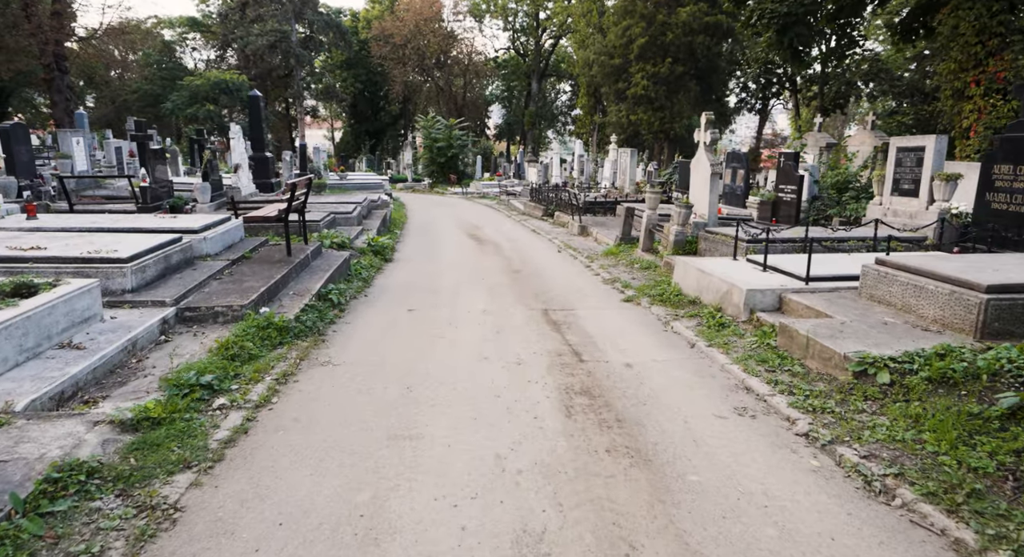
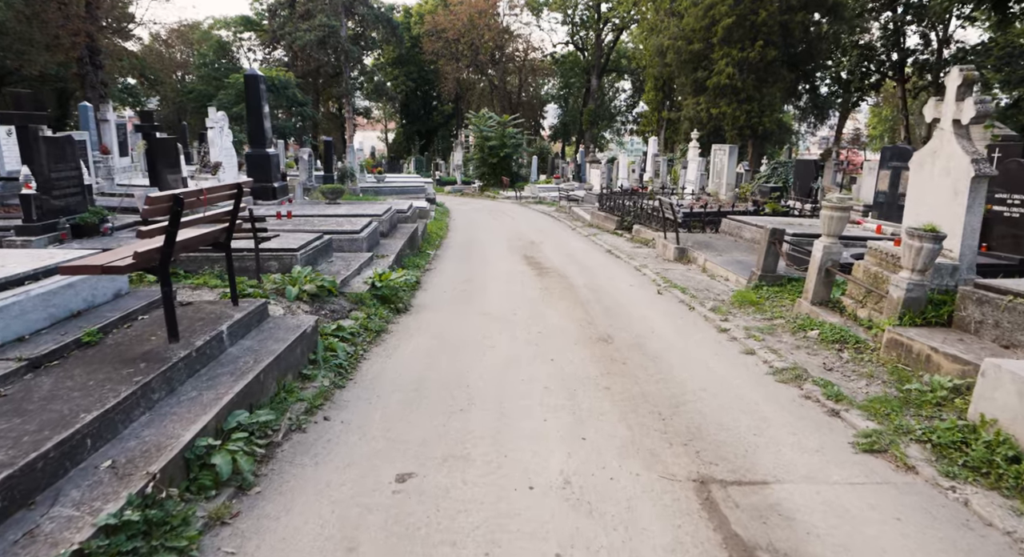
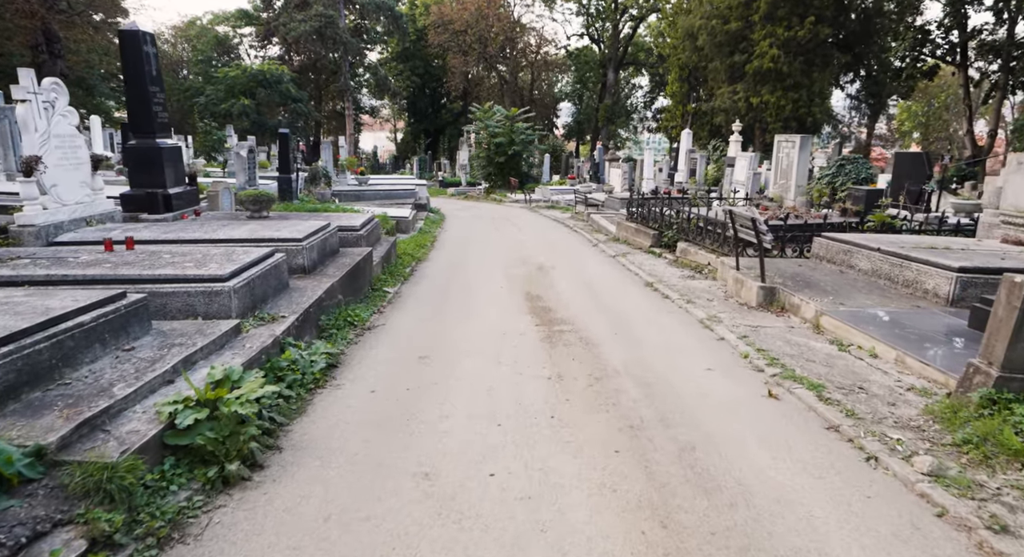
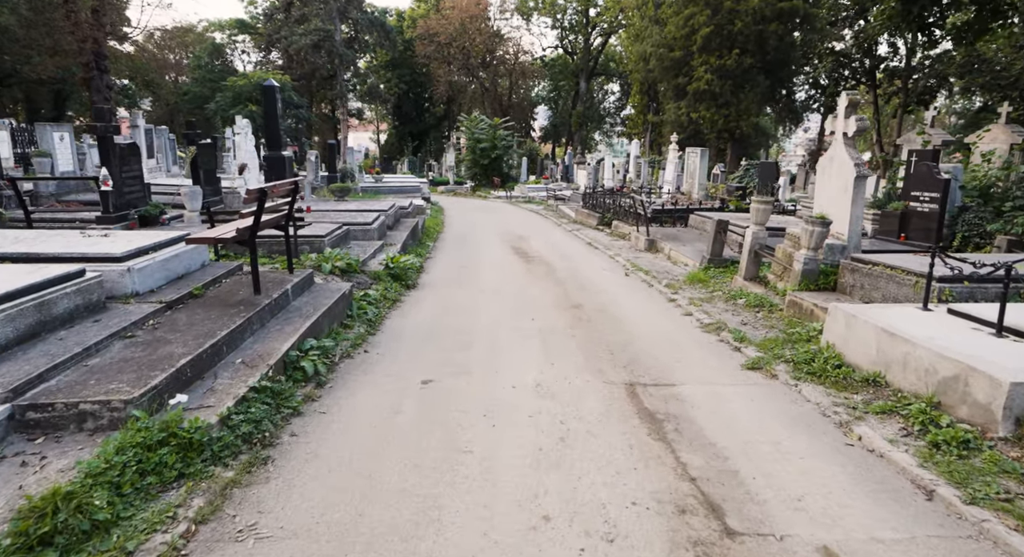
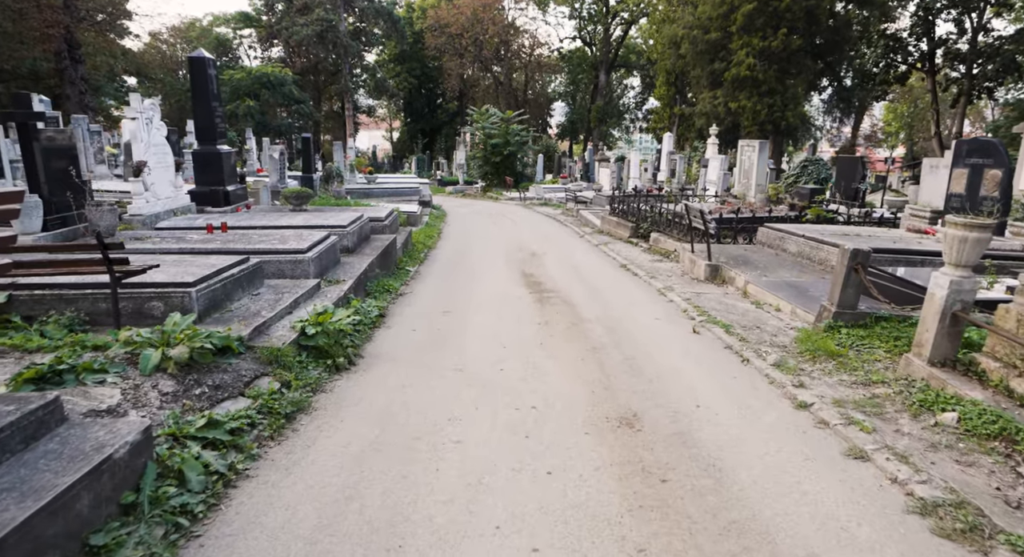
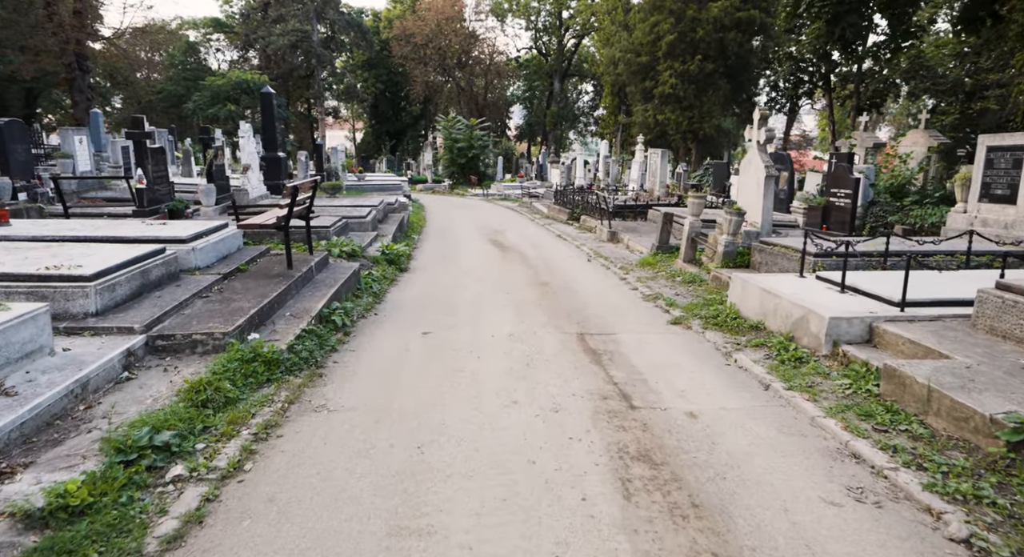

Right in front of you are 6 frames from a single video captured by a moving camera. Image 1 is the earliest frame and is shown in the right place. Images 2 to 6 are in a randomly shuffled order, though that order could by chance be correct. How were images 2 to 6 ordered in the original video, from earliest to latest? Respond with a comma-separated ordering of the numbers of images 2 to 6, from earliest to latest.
6, 4, 2, 5, 3
